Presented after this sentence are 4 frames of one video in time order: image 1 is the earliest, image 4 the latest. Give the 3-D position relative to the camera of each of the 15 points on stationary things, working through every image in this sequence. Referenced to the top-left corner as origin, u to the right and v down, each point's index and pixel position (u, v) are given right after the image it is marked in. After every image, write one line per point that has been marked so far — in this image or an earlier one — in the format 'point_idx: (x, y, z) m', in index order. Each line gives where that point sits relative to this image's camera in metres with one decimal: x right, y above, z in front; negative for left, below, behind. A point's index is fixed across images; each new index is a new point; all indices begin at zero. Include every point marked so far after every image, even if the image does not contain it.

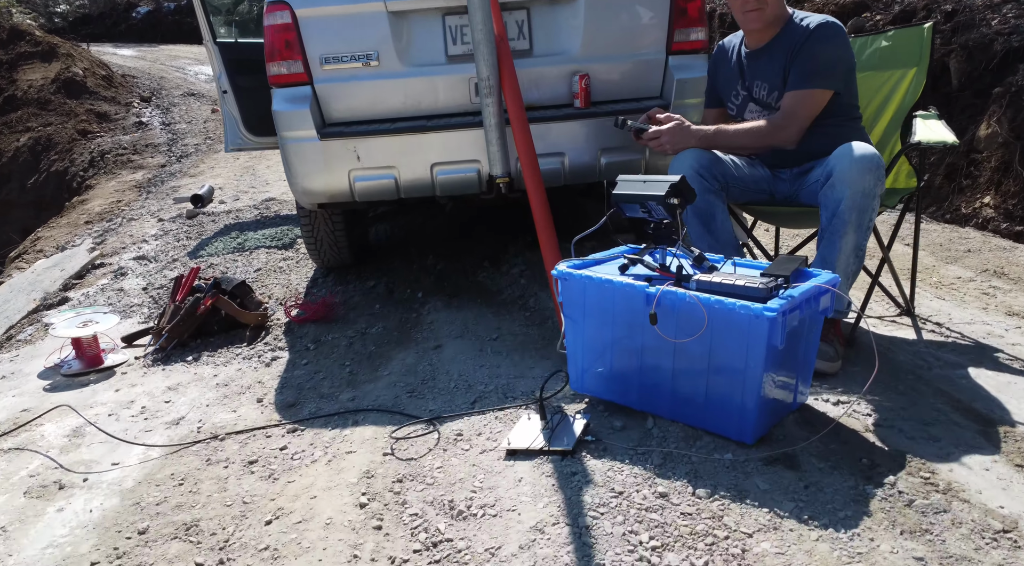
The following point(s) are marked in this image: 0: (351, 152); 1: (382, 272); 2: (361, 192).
0: (-0.8, +0.6, +3.3) m
1: (-0.8, 0.0, +4.2) m
2: (-0.7, +0.4, +3.4) m
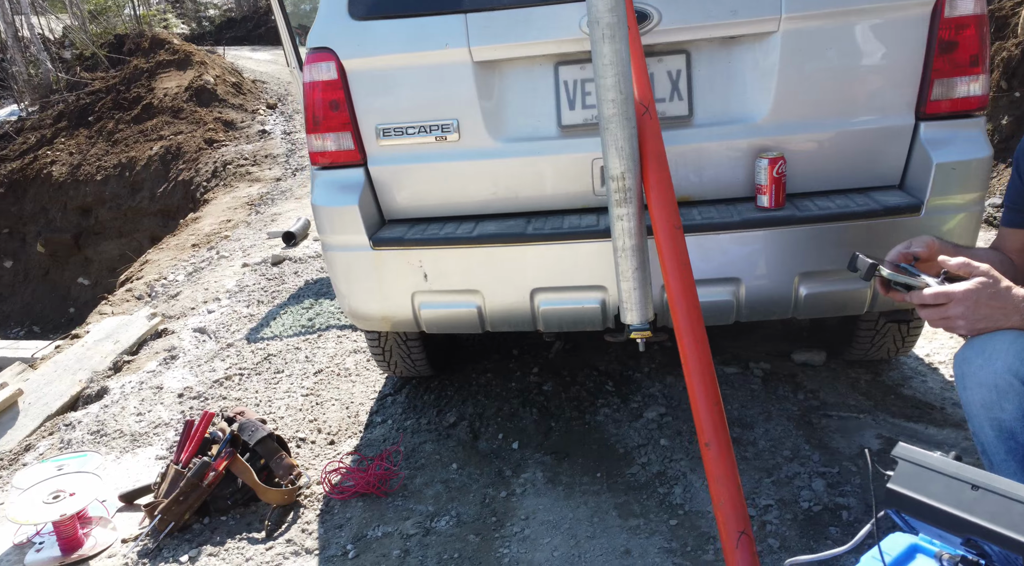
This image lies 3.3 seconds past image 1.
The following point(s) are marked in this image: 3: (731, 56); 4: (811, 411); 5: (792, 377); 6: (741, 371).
0: (-0.3, 0.0, +2.3) m
1: (-0.2, -0.5, +3.1) m
2: (-0.3, -0.1, +2.4) m
3: (+0.7, +0.7, +2.1) m
4: (+1.1, -0.5, +2.7) m
5: (+1.2, -0.4, +2.9) m
6: (+1.0, -0.4, +3.0) m
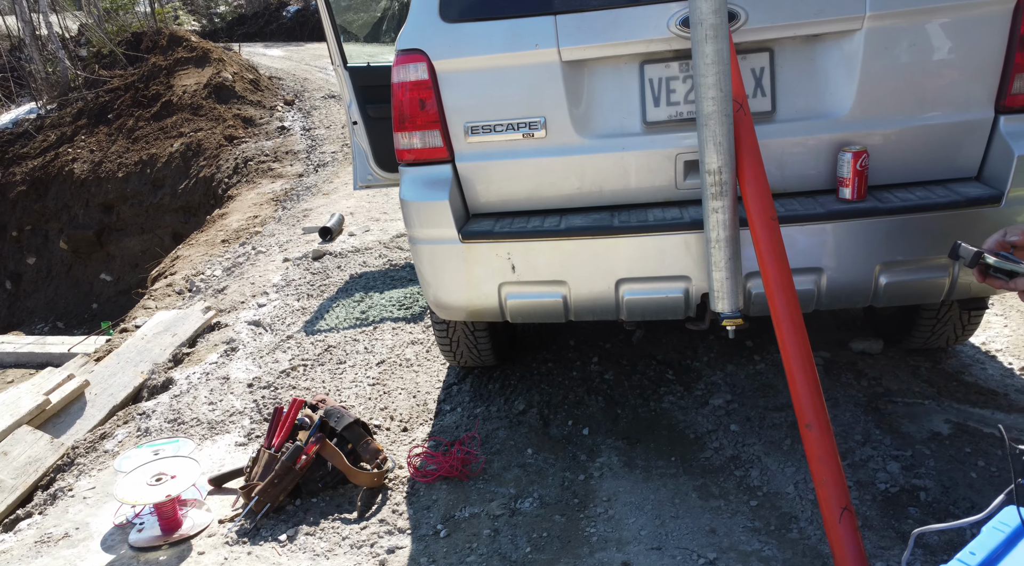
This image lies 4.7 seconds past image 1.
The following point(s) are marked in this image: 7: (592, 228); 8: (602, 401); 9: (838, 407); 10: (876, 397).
0: (0.0, +0.1, +2.4) m
1: (+0.1, -0.5, +3.2) m
2: (0.0, -0.1, +2.4) m
3: (+0.9, +0.7, +2.2) m
4: (+1.4, -0.4, +2.7) m
5: (+1.4, -0.3, +3.0) m
6: (+1.2, -0.3, +3.1) m
7: (+0.3, +0.2, +2.3) m
8: (+0.4, -0.5, +3.1) m
9: (+1.2, -0.5, +2.7) m
10: (+1.4, -0.4, +2.7) m
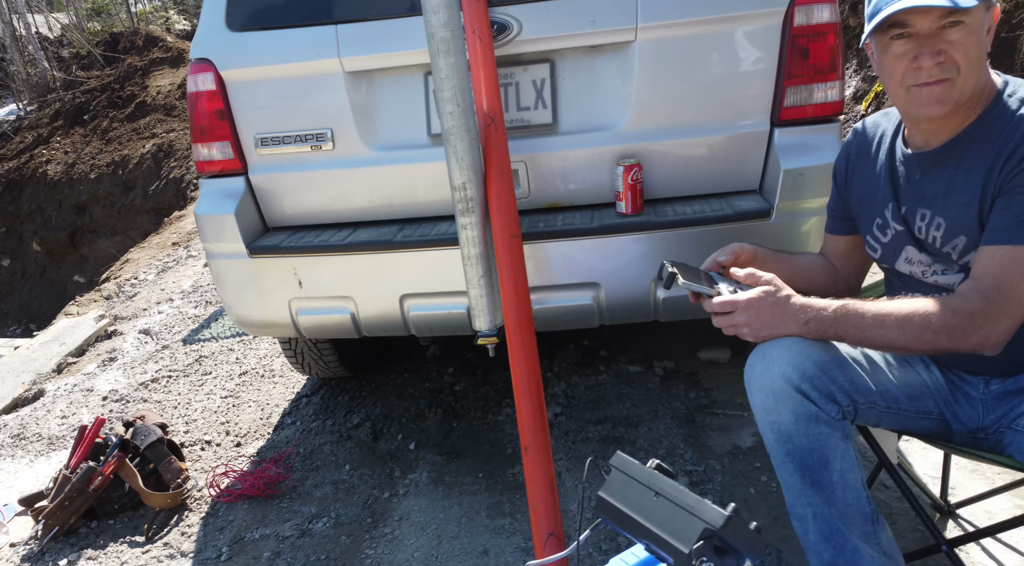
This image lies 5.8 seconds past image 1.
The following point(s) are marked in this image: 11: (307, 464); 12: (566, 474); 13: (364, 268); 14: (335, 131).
0: (-0.7, 0.0, +2.3) m
1: (-0.6, -0.5, +3.2) m
2: (-0.7, -0.2, +2.4) m
3: (+0.2, +0.7, +2.2) m
4: (+0.7, -0.5, +2.7) m
5: (+0.7, -0.4, +3.0) m
6: (+0.5, -0.4, +3.0) m
7: (-0.4, +0.1, +2.2) m
8: (-0.3, -0.6, +3.0) m
9: (+0.5, -0.5, +2.7) m
10: (+0.7, -0.5, +2.7) m
11: (-0.8, -0.7, +2.8) m
12: (+0.2, -0.7, +2.5) m
13: (-0.5, 0.0, +2.2) m
14: (-0.6, +0.5, +2.3) m
